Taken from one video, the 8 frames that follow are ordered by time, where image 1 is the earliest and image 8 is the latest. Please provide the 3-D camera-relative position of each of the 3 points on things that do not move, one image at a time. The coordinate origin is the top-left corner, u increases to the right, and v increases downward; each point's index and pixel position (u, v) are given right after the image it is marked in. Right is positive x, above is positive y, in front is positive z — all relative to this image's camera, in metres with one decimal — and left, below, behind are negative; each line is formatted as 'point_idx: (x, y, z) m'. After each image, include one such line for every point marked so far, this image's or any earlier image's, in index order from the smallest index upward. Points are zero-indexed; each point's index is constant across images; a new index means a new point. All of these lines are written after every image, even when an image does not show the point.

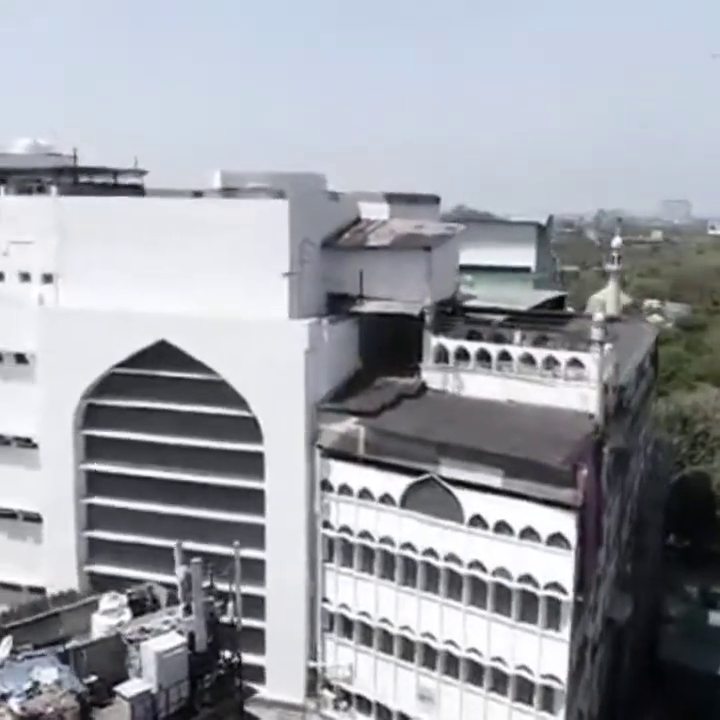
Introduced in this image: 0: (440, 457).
0: (+1.7, -2.0, +19.4) m
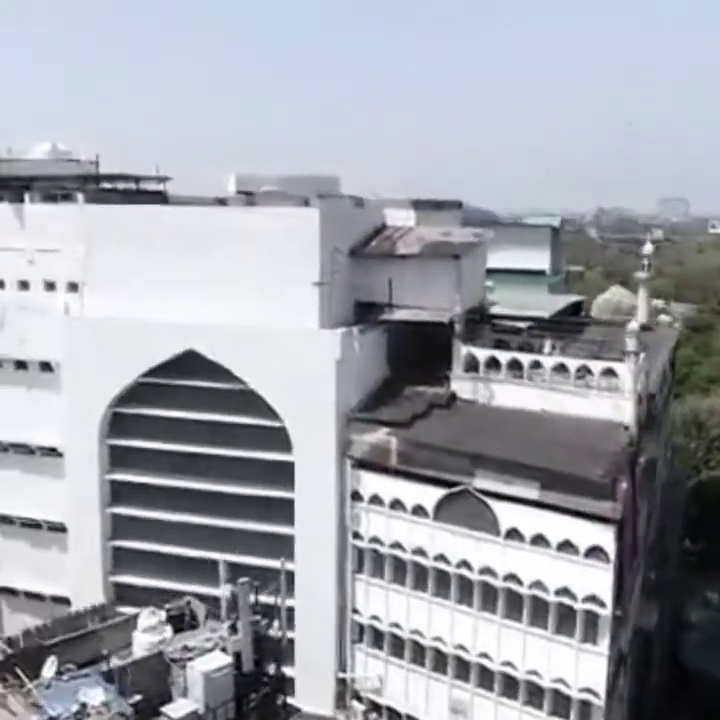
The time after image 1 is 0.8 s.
0: (+2.4, -2.3, +19.2) m
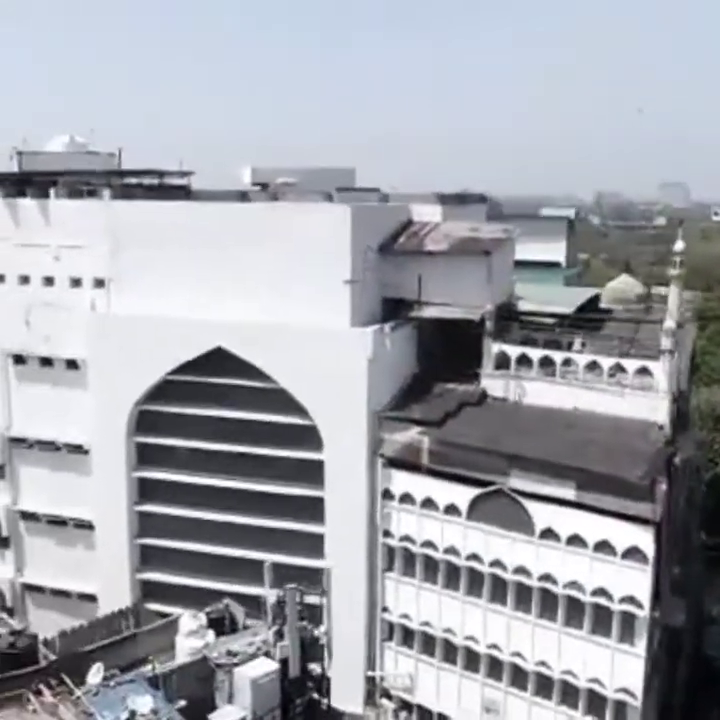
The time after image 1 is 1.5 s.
0: (+3.1, -2.3, +19.1) m
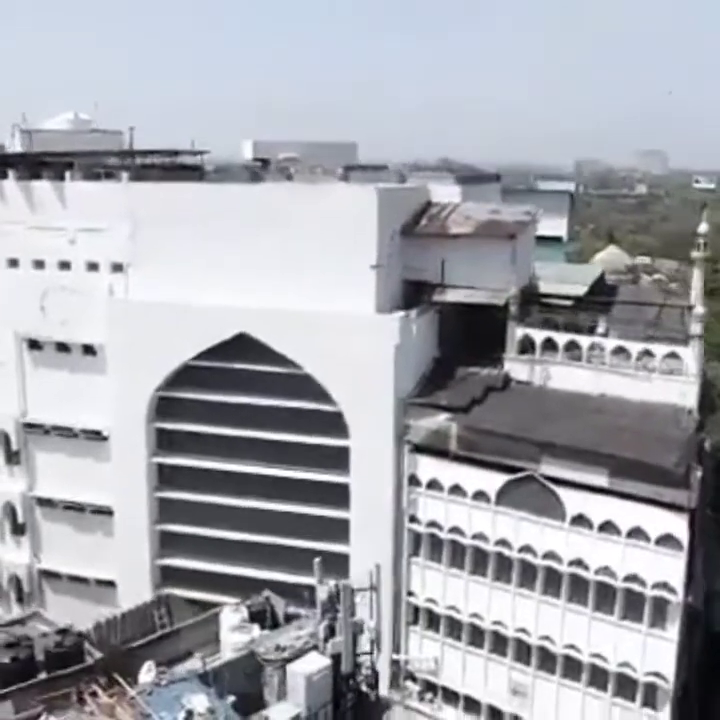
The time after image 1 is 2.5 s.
0: (+3.8, -2.0, +19.1) m
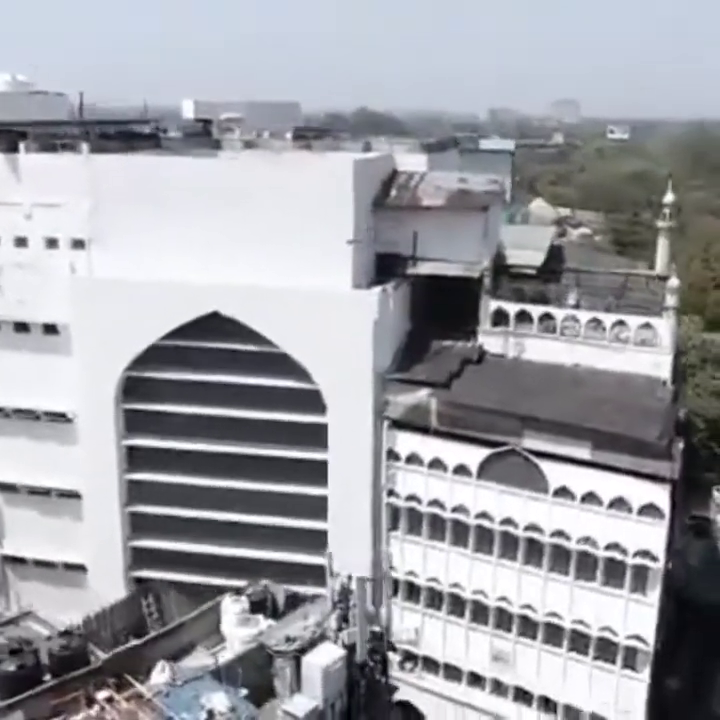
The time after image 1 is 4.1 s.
0: (+3.4, -1.5, +19.3) m
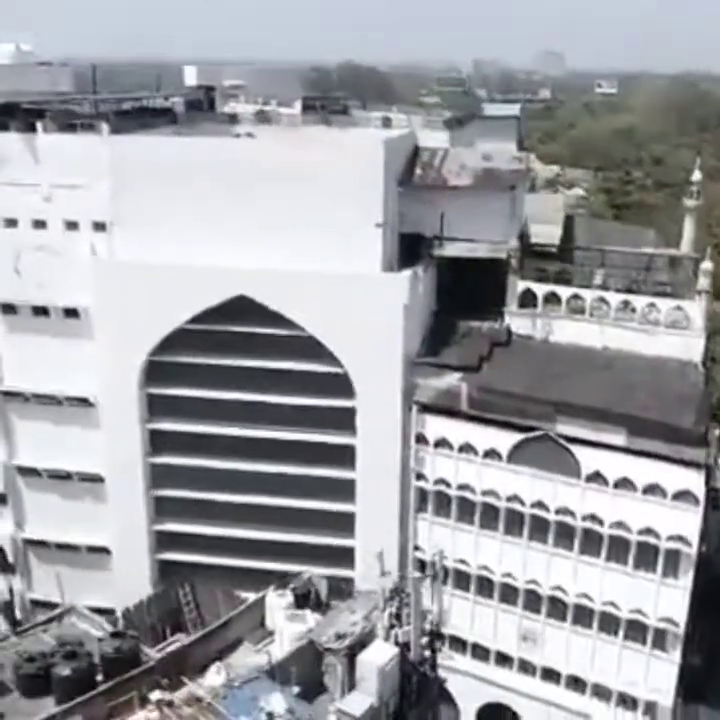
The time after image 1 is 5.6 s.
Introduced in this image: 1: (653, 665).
0: (+4.1, -1.1, +19.2) m
1: (+6.3, -6.6, +19.7) m
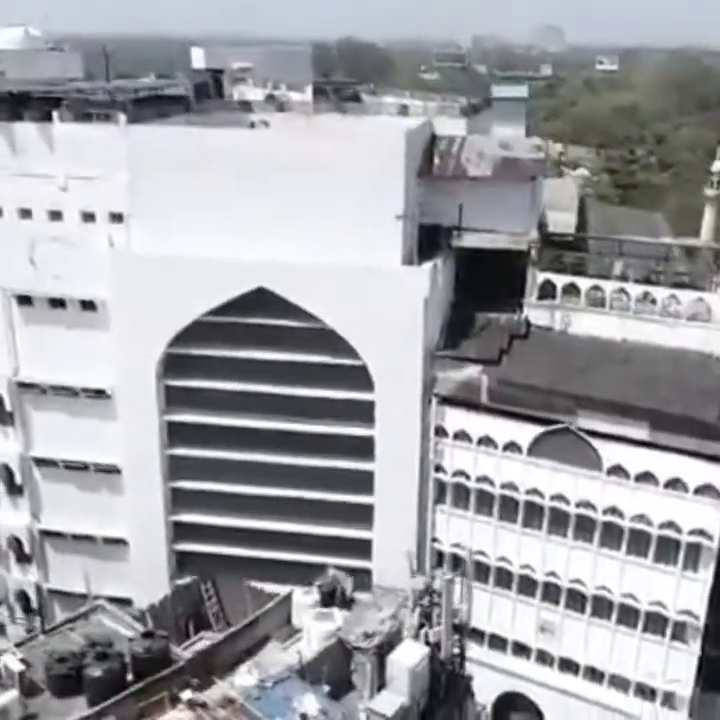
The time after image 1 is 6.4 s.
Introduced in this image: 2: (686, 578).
0: (+4.6, -1.0, +19.2) m
1: (+6.8, -6.4, +19.8) m
2: (+6.8, -4.6, +19.1) m
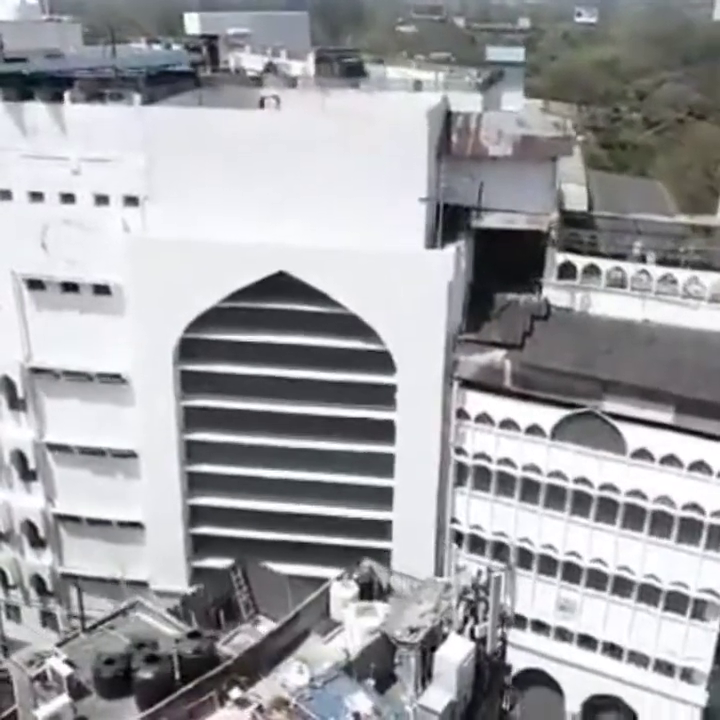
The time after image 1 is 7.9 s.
0: (+5.1, -0.7, +19.2) m
1: (+7.3, -6.0, +20.1) m
2: (+7.4, -4.2, +19.4) m
